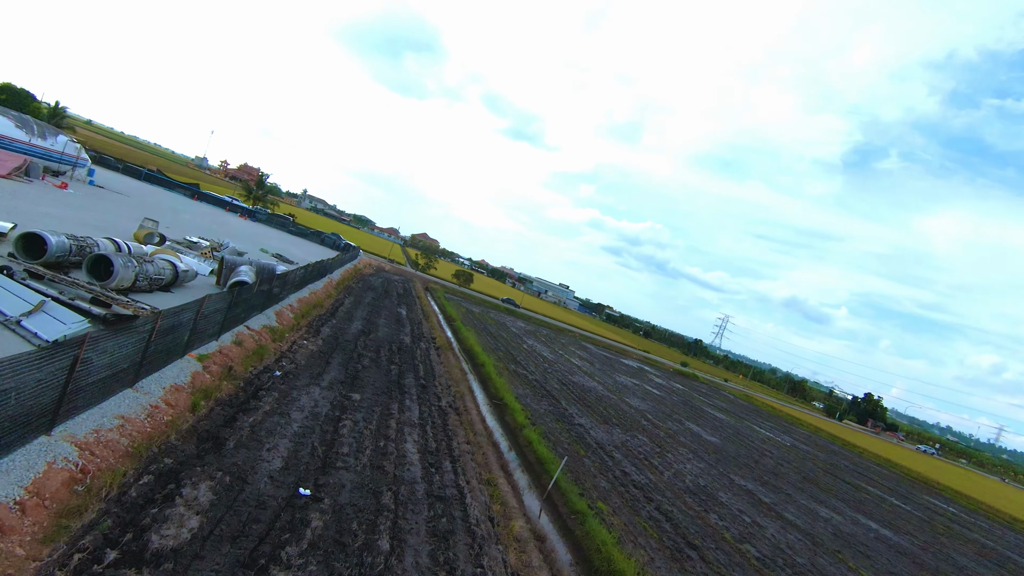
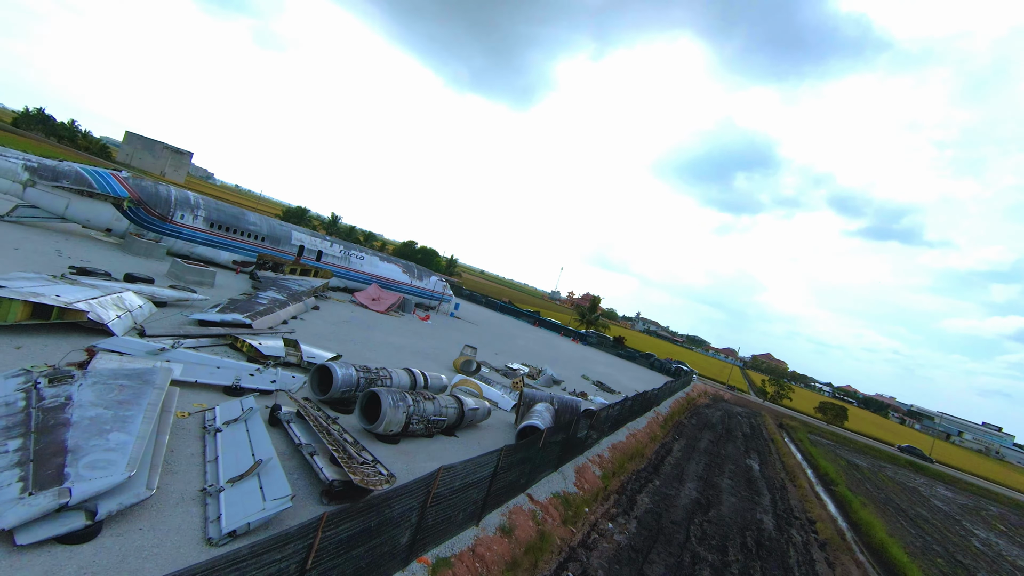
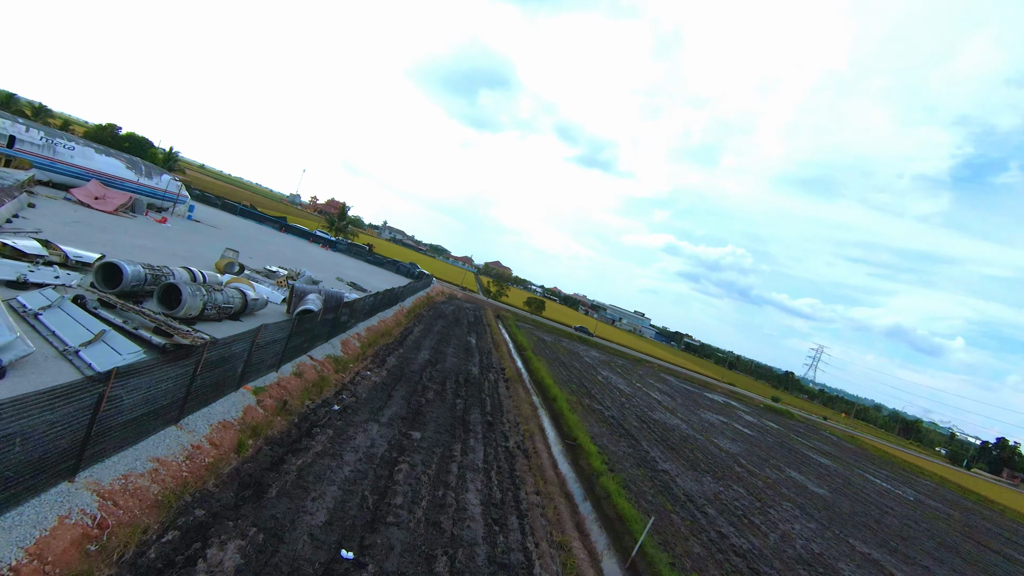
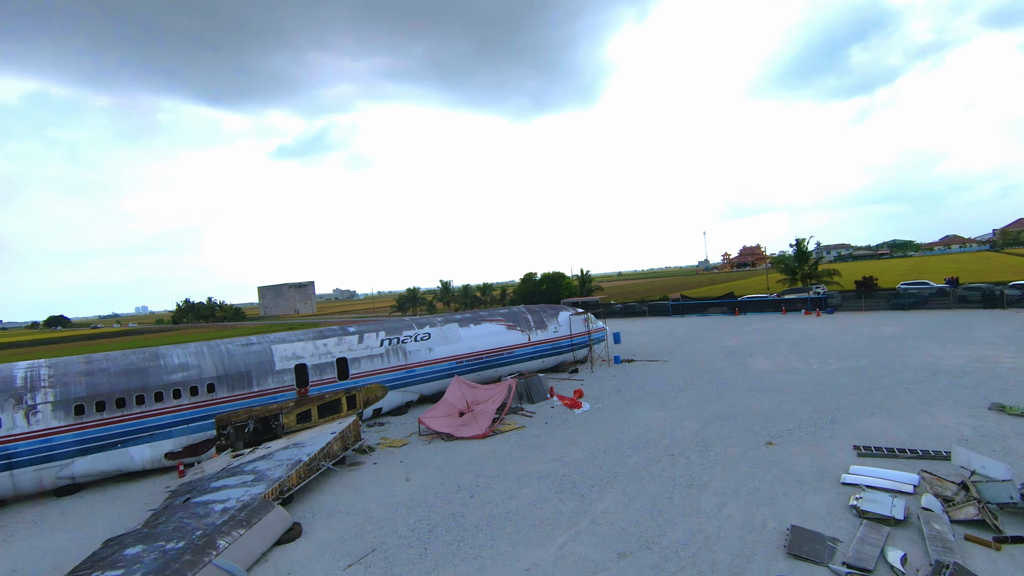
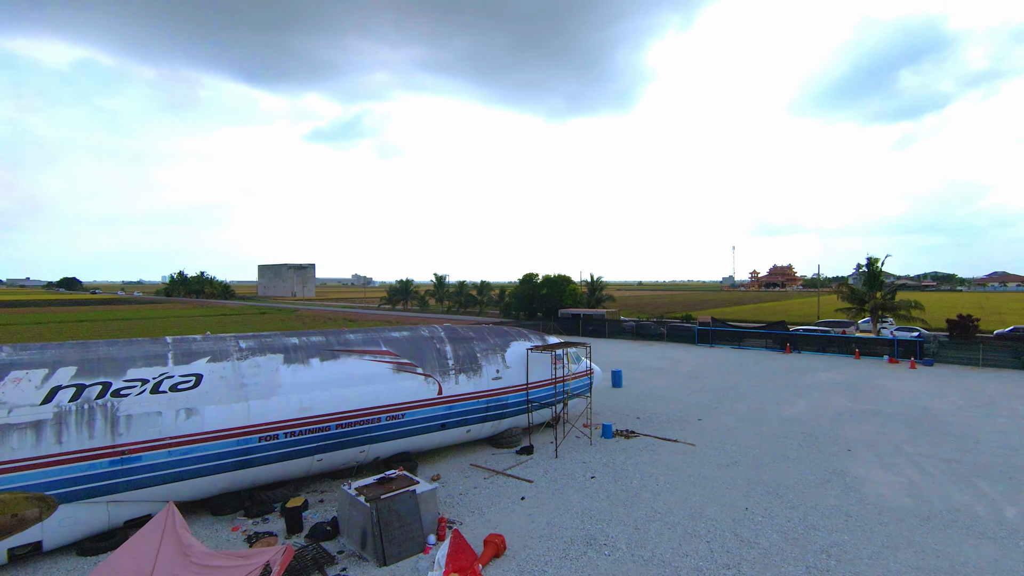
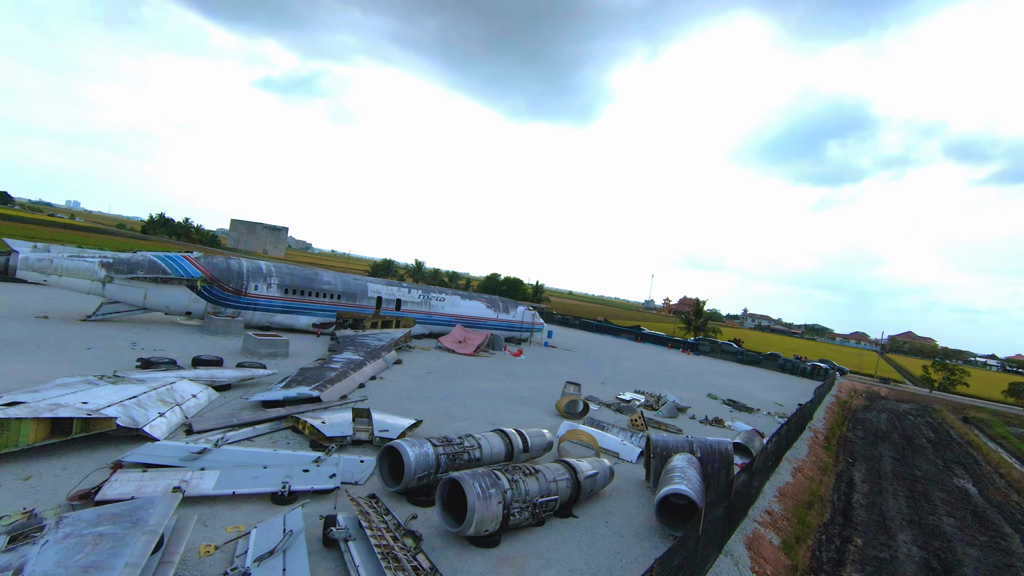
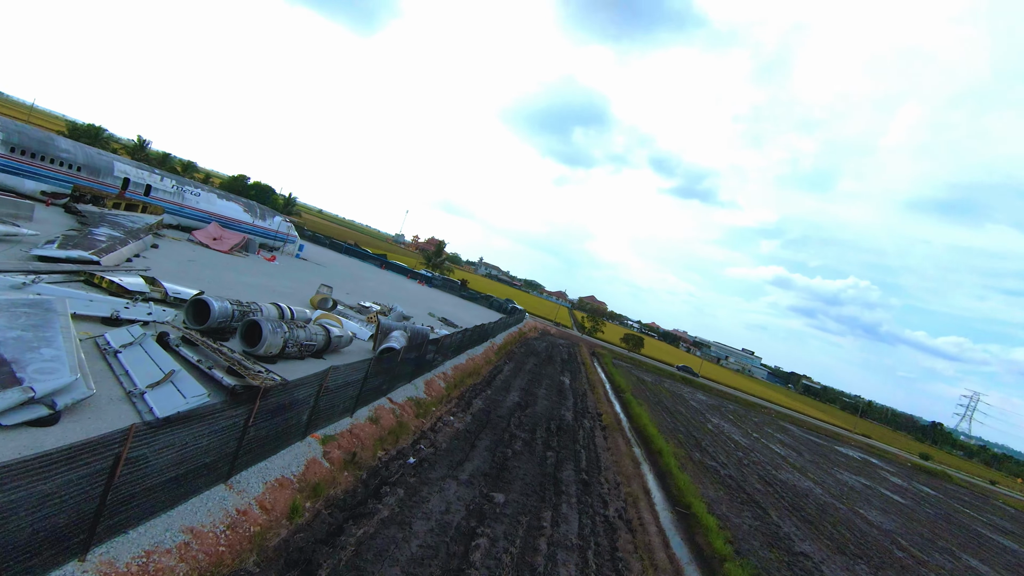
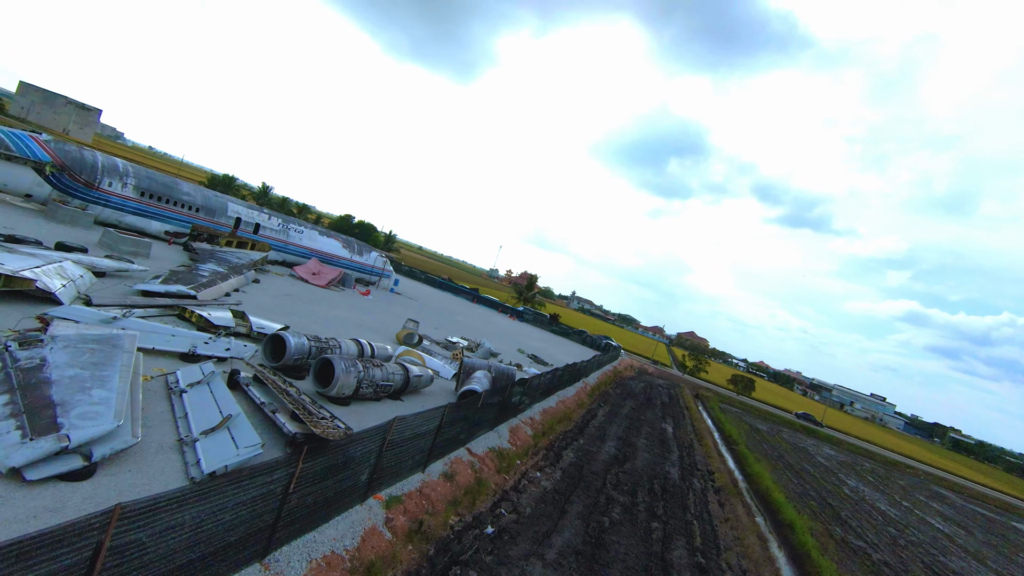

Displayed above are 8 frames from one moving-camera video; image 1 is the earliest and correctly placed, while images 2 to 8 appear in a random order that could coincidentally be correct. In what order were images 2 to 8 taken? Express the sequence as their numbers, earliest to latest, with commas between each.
3, 7, 8, 2, 6, 4, 5
